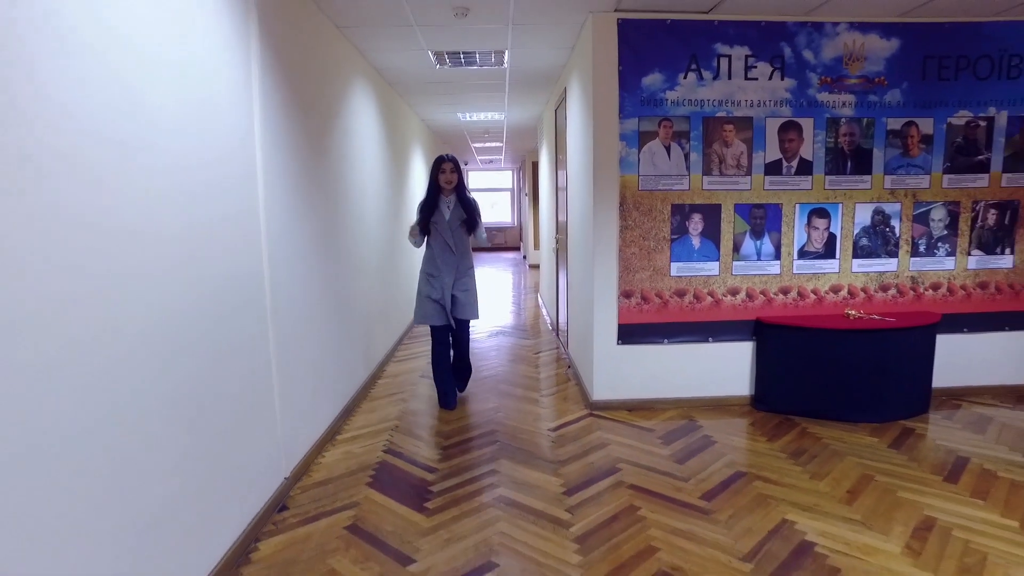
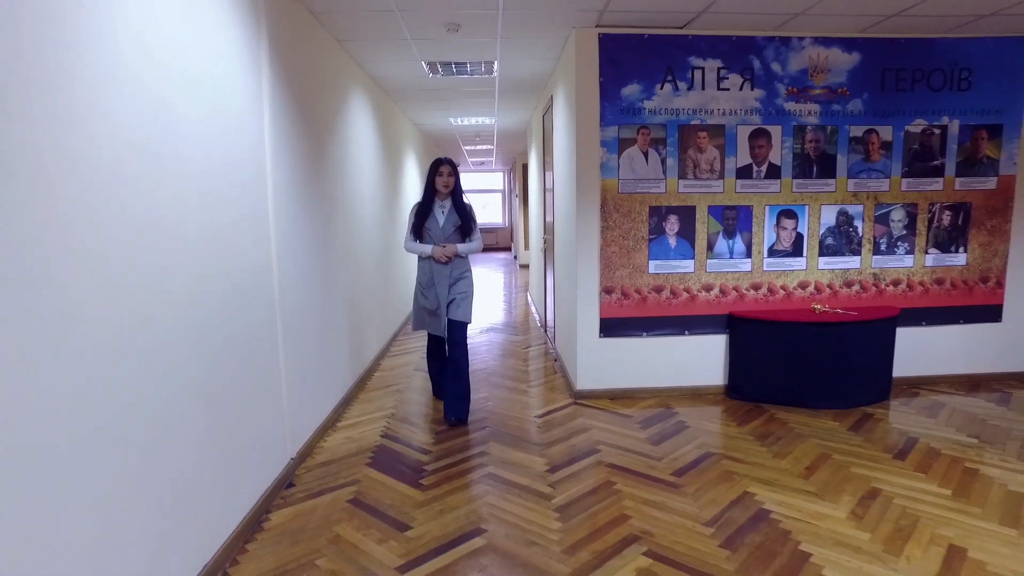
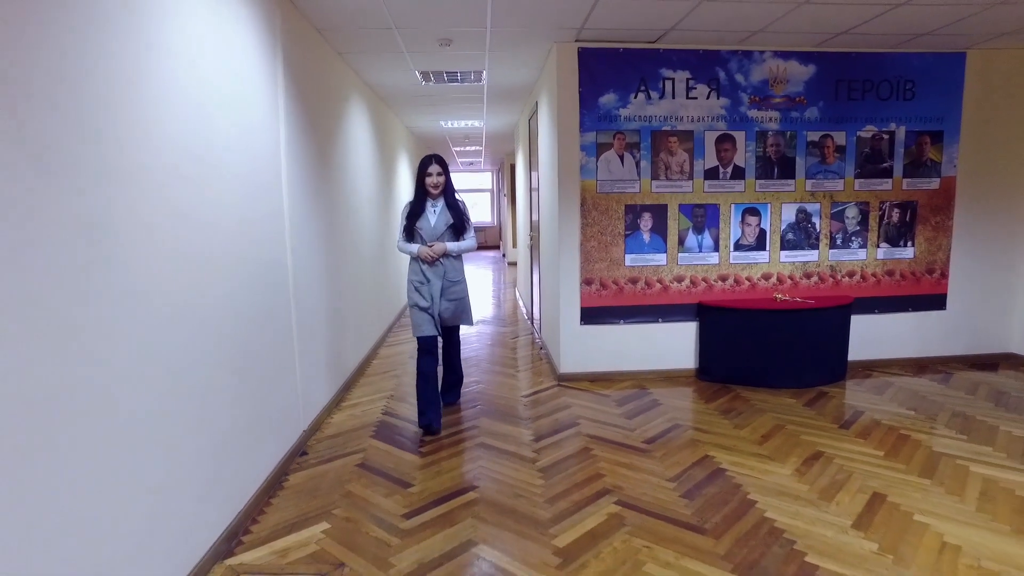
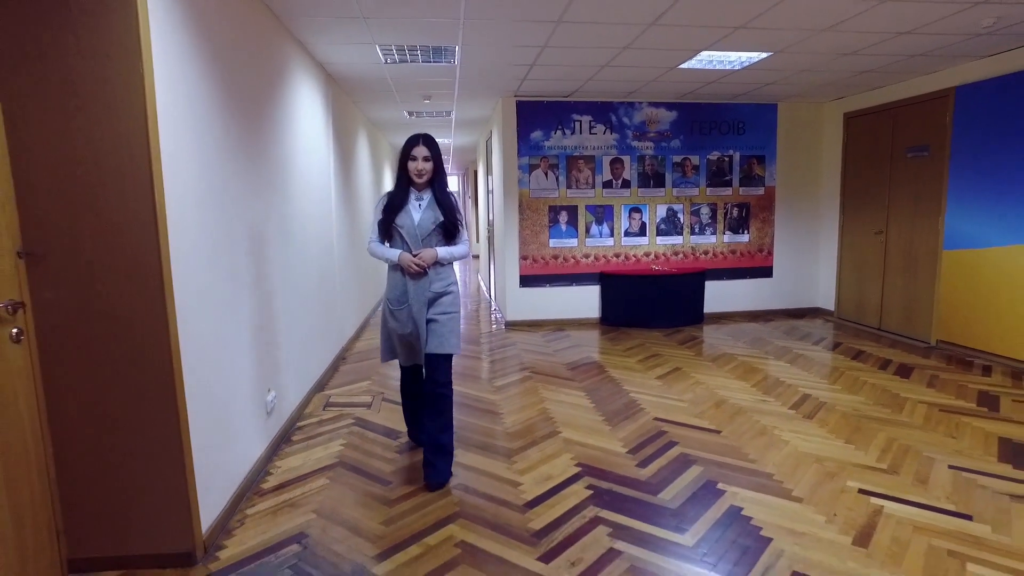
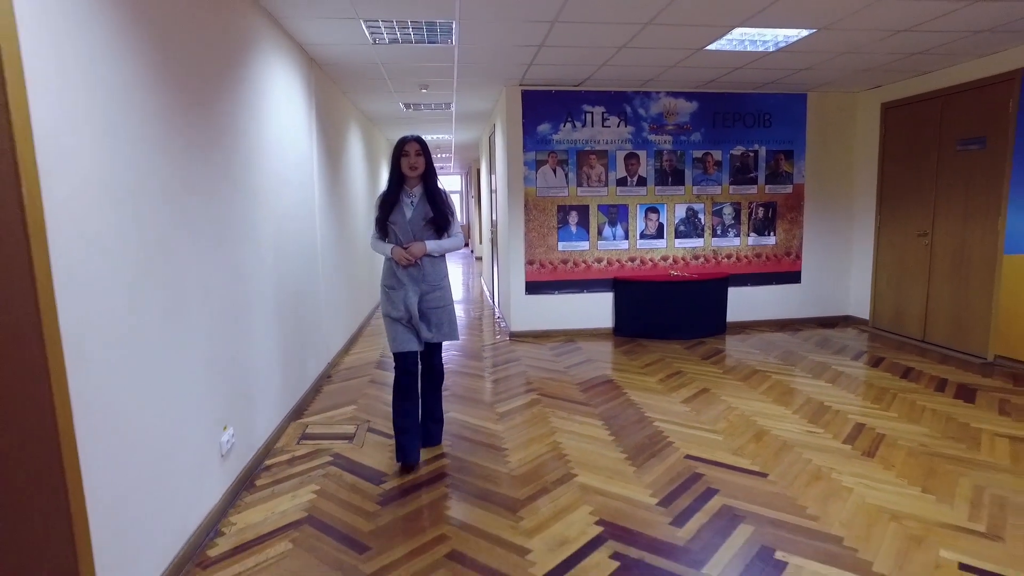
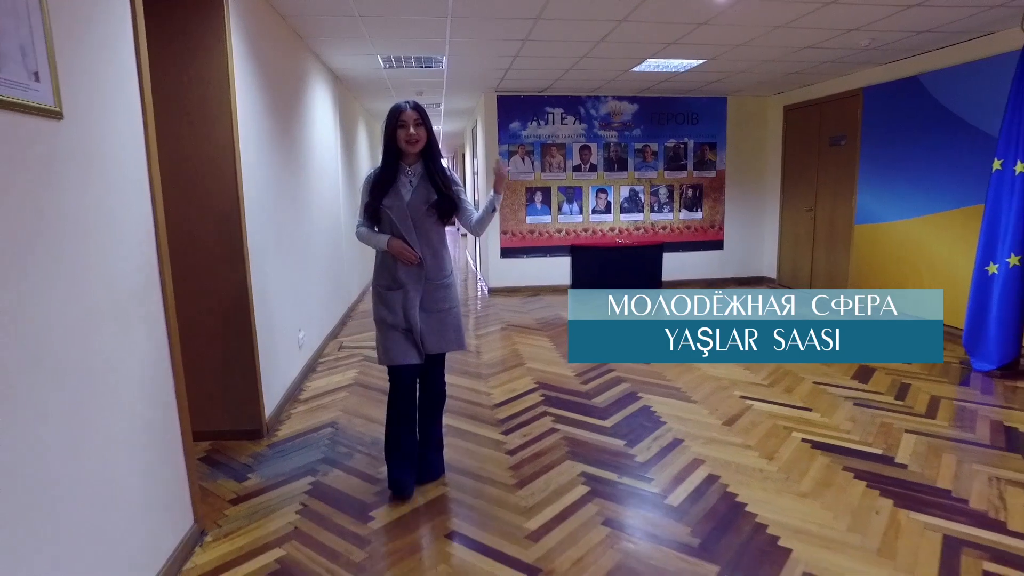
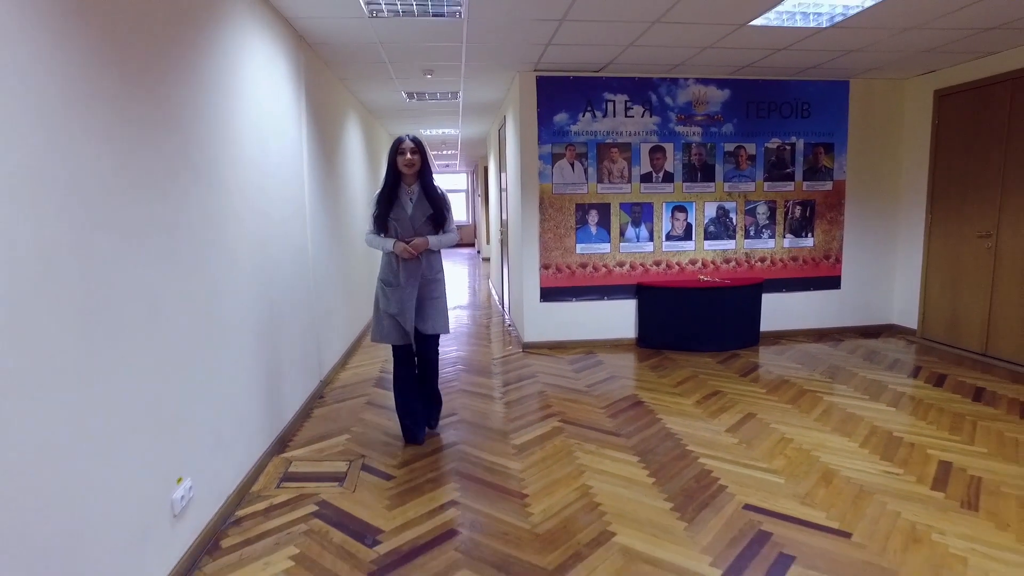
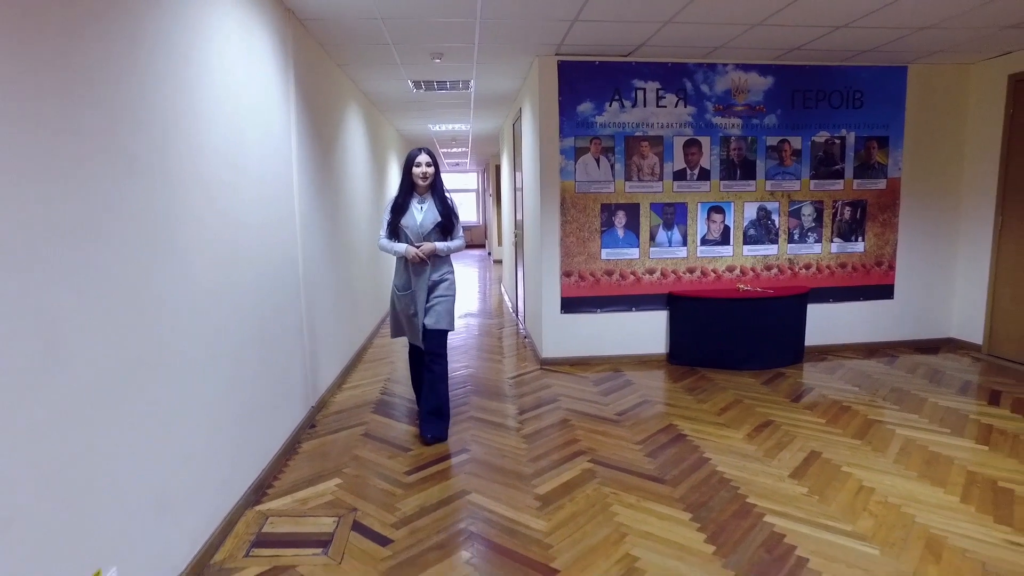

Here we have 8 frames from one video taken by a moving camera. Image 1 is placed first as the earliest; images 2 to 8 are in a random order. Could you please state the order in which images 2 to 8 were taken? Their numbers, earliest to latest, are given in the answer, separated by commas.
2, 3, 8, 7, 5, 4, 6
